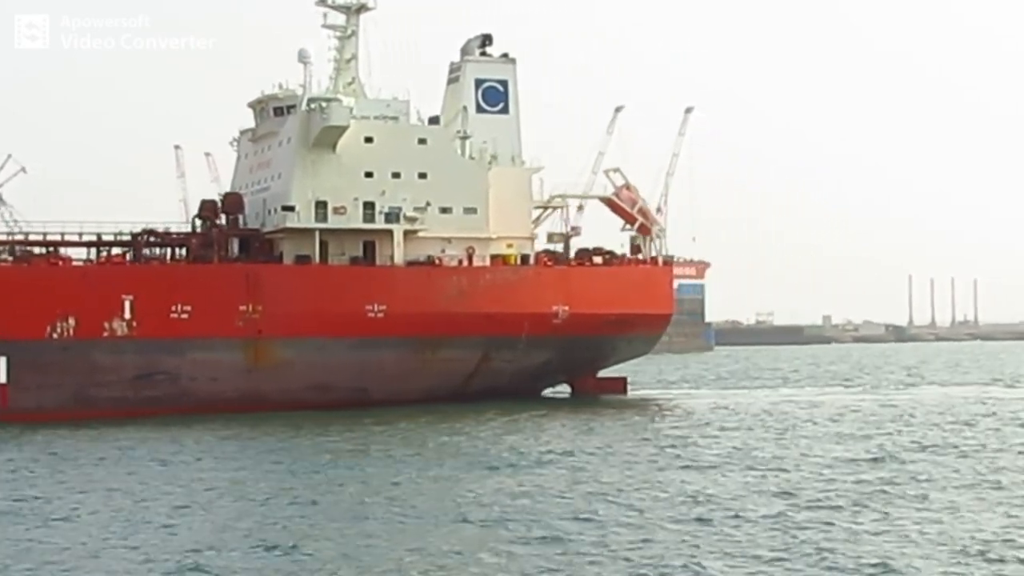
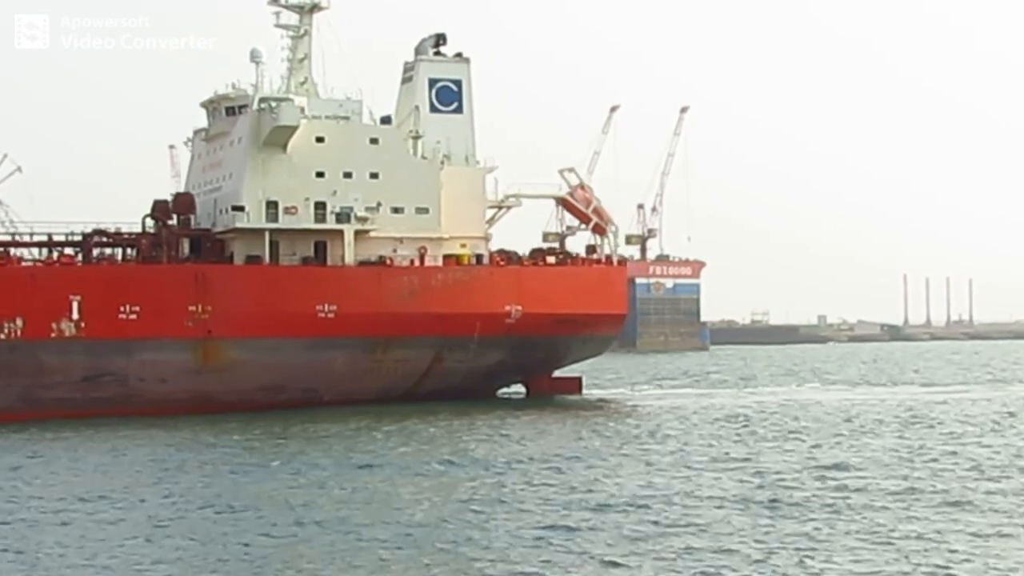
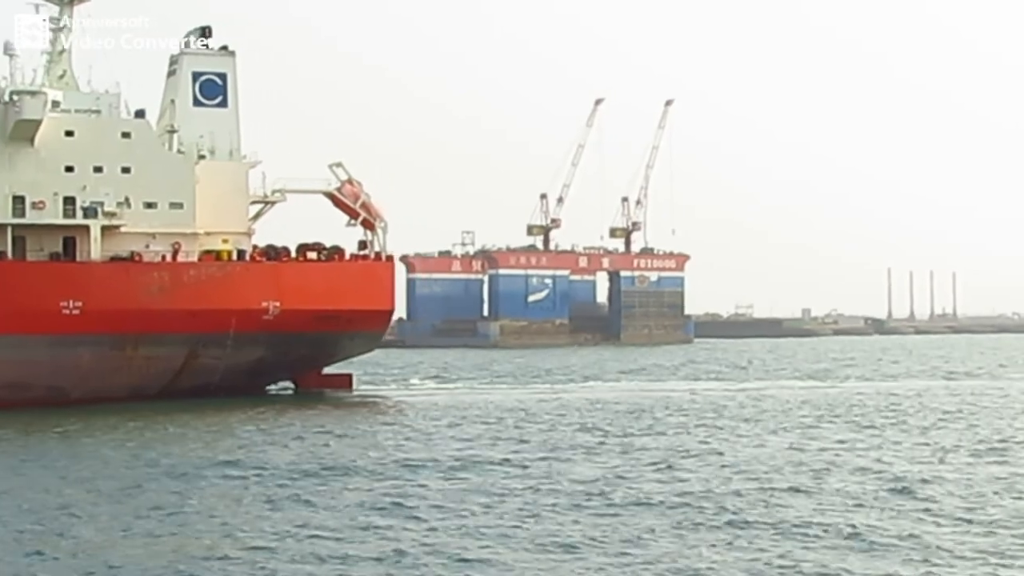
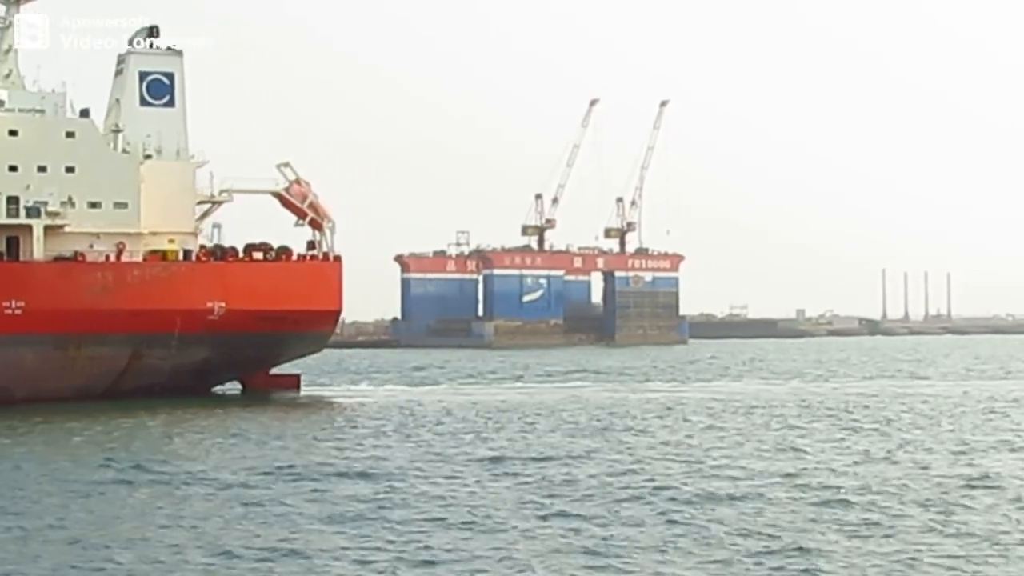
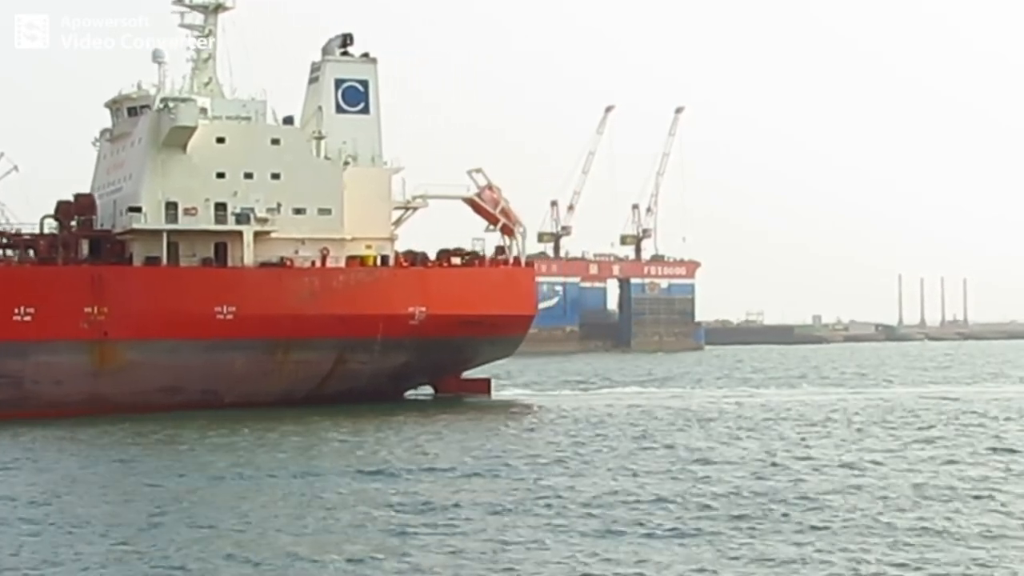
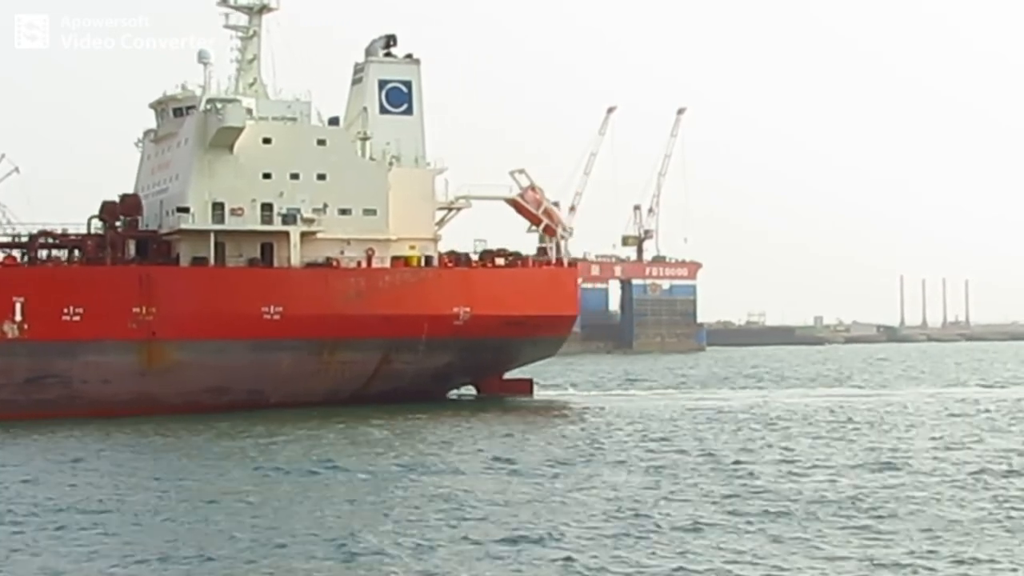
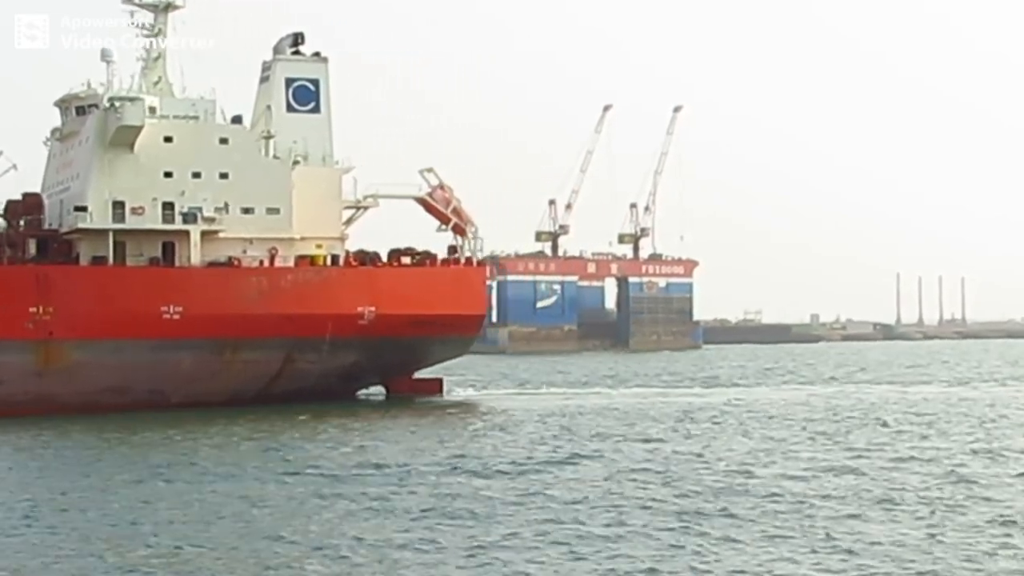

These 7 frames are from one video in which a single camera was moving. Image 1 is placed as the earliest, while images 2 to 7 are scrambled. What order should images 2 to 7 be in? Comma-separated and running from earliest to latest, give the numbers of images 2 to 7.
2, 6, 5, 7, 3, 4
